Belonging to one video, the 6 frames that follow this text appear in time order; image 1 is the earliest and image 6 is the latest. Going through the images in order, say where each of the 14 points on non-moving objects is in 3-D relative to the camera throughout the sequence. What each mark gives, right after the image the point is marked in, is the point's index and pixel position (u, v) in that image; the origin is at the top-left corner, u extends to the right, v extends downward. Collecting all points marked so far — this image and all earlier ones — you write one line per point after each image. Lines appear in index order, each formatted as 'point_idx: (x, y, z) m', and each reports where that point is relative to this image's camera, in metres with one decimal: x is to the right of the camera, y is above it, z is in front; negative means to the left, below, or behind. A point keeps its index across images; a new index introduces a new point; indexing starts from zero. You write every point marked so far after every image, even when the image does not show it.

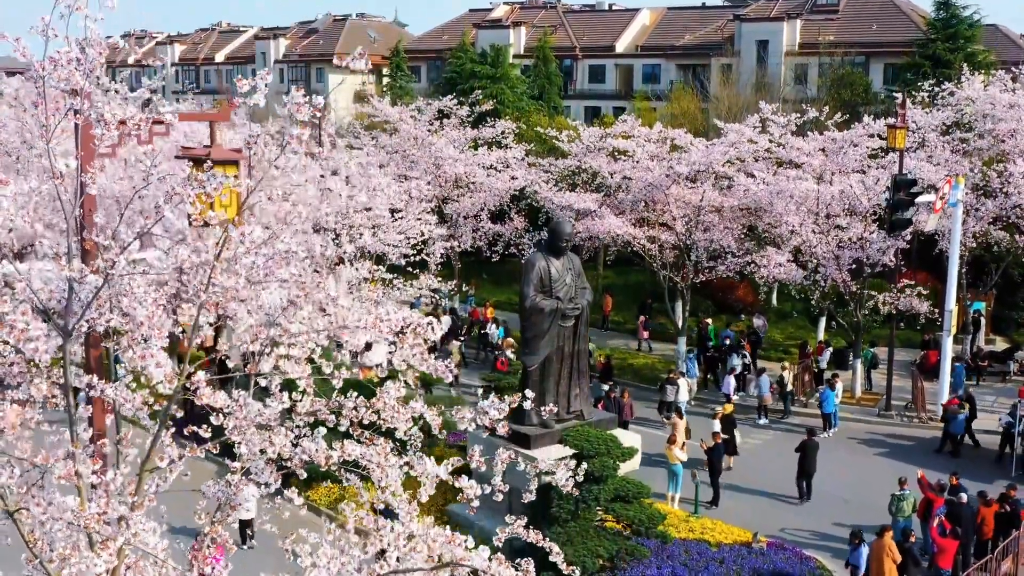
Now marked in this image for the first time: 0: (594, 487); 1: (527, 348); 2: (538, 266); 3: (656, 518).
0: (+1.1, -2.7, +13.9) m
1: (+0.2, -0.9, +15.8) m
2: (+0.4, +0.3, +15.7) m
3: (+2.0, -3.2, +14.3) m
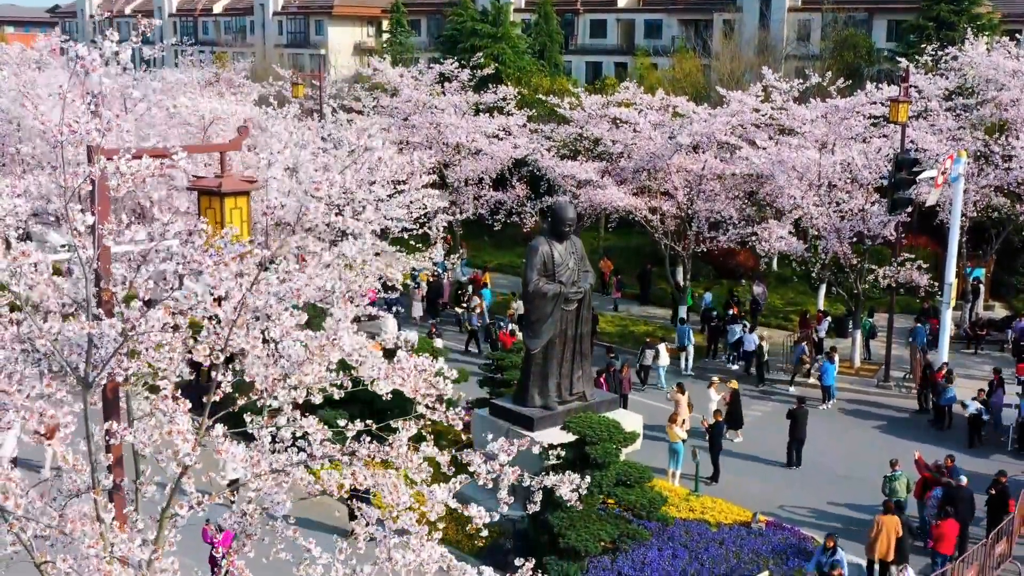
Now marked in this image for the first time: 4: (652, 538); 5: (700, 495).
0: (+1.1, -2.5, +14.2) m
1: (+0.3, -0.7, +16.0) m
2: (+0.4, +0.6, +15.8) m
3: (+2.1, -3.0, +14.6) m
4: (+2.0, -3.6, +14.9) m
5: (+3.0, -3.3, +16.7) m
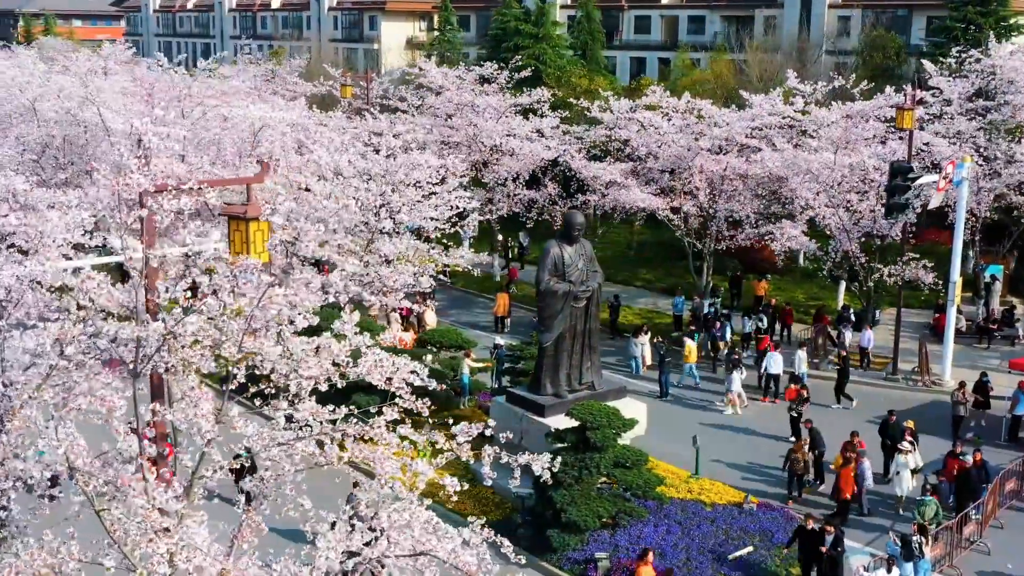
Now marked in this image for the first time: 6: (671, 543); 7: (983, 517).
0: (+1.3, -2.5, +15.7) m
1: (+0.5, -0.7, +17.5) m
2: (+0.7, +0.6, +17.3) m
3: (+2.2, -3.0, +16.1) m
4: (+2.2, -3.6, +16.3) m
5: (+3.3, -3.3, +18.2) m
6: (+2.4, -3.8, +15.6) m
7: (+7.3, -3.5, +15.9) m
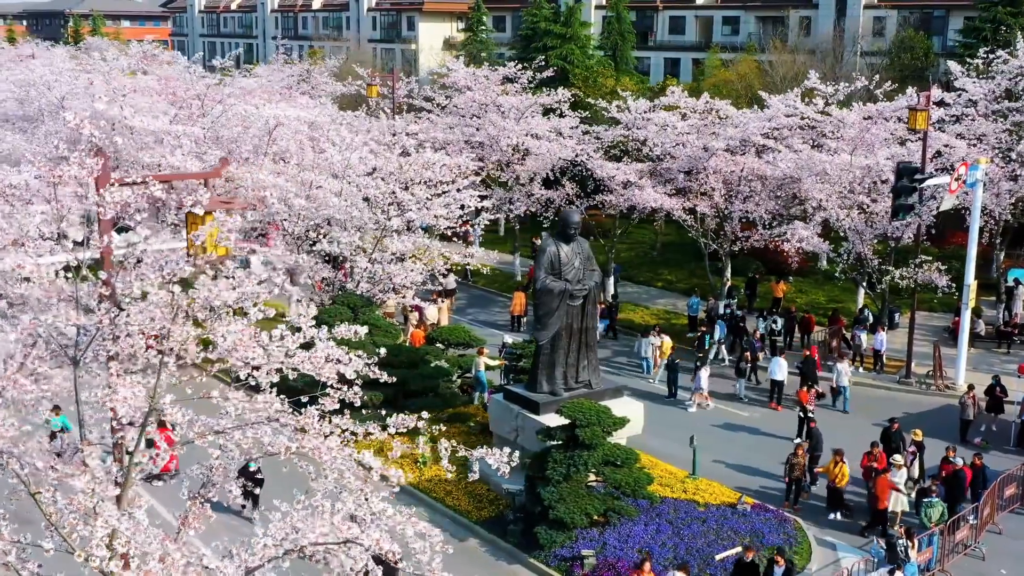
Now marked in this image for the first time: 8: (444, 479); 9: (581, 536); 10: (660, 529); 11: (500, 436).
0: (+1.1, -2.5, +15.7) m
1: (+0.5, -0.6, +17.6) m
2: (+0.6, +0.6, +17.4) m
3: (+2.0, -3.0, +16.1) m
4: (+2.0, -3.6, +16.3) m
5: (+3.2, -3.3, +18.1) m
6: (+2.2, -3.8, +15.6) m
7: (+7.1, -3.6, +15.7) m
8: (-1.2, -3.4, +18.4) m
9: (+1.0, -3.8, +15.7) m
10: (+2.3, -3.7, +16.0) m
11: (-0.2, -2.6, +18.3) m
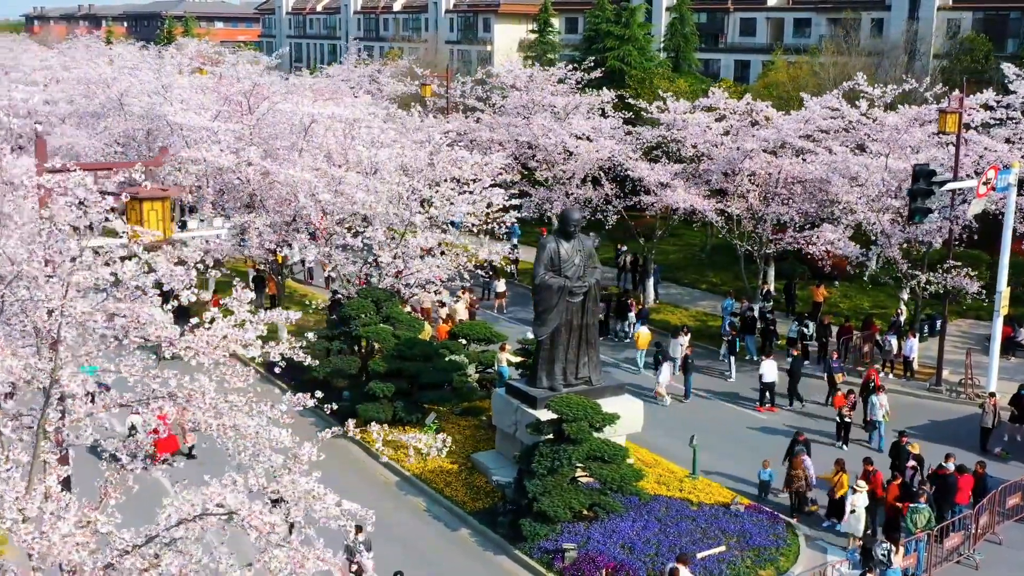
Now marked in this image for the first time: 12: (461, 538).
0: (+0.9, -2.4, +15.9) m
1: (+0.5, -0.6, +17.8) m
2: (+0.6, +0.7, +17.6) m
3: (+1.9, -3.0, +16.1) m
4: (+1.8, -3.6, +16.4) m
5: (+3.2, -3.3, +18.1) m
6: (+2.0, -3.8, +15.6) m
7: (+6.8, -3.6, +15.4) m
8: (-1.2, -3.3, +18.7) m
9: (+0.8, -3.7, +15.9) m
10: (+2.1, -3.7, +16.0) m
11: (-0.2, -2.6, +18.6) m
12: (-0.8, -4.1, +16.8) m
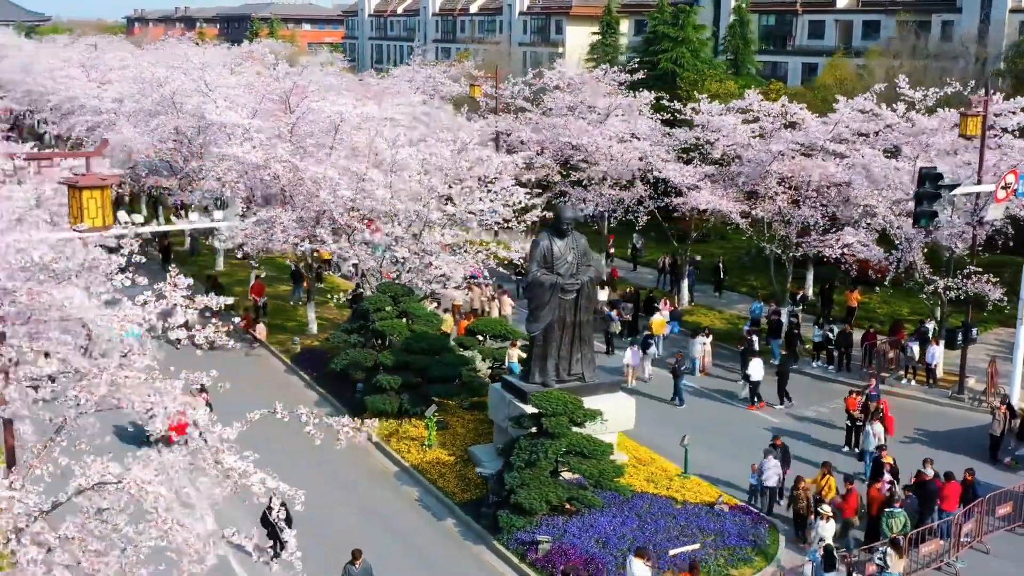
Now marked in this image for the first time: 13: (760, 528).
0: (+0.6, -2.4, +16.1) m
1: (+0.3, -0.5, +18.1) m
2: (+0.5, +0.7, +17.9) m
3: (+1.5, -2.9, +16.3) m
4: (+1.5, -3.5, +16.6) m
5: (+3.0, -3.3, +18.1) m
6: (+1.6, -3.8, +15.8) m
7: (+6.4, -3.7, +15.1) m
8: (-1.3, -3.2, +19.1) m
9: (+0.5, -3.7, +16.1) m
10: (+1.8, -3.7, +16.2) m
11: (-0.3, -2.5, +18.9) m
12: (-1.1, -4.0, +17.2) m
13: (+3.9, -3.8, +16.3) m
